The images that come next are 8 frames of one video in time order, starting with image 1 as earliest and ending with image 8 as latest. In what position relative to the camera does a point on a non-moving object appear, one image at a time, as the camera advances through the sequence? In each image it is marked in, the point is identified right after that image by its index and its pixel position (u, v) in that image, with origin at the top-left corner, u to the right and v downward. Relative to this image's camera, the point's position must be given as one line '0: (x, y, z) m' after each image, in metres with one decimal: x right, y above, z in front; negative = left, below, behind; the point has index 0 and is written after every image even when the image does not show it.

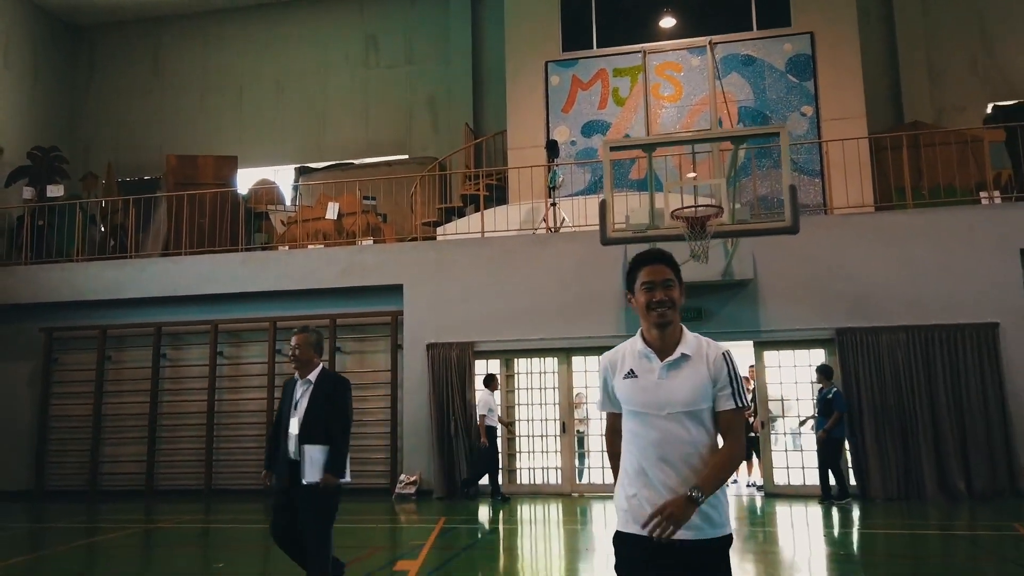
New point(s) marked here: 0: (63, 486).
0: (-6.5, -2.9, +11.3) m
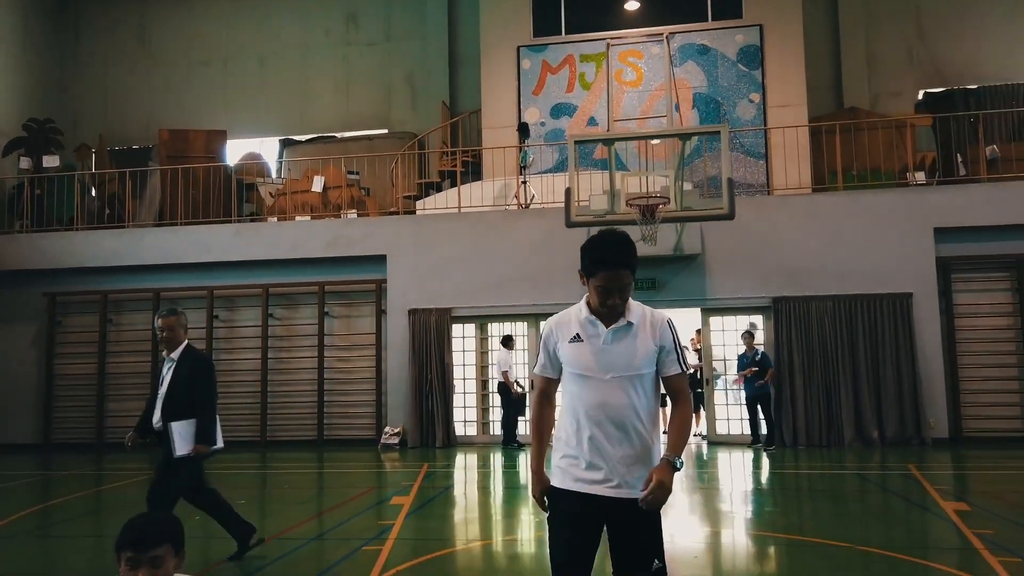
0: (-7.0, -2.4, +12.2) m
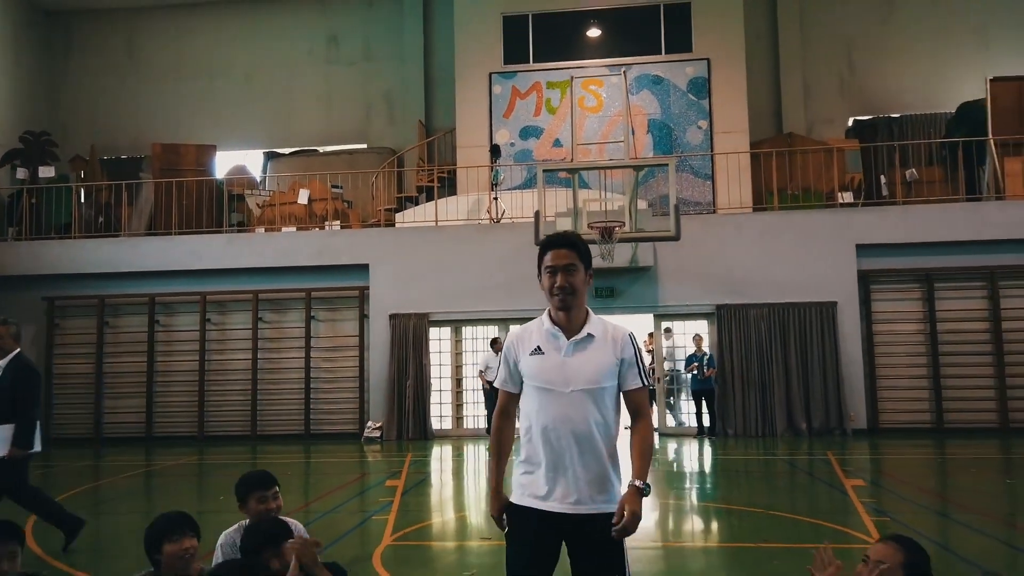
0: (-7.4, -2.5, +13.0) m
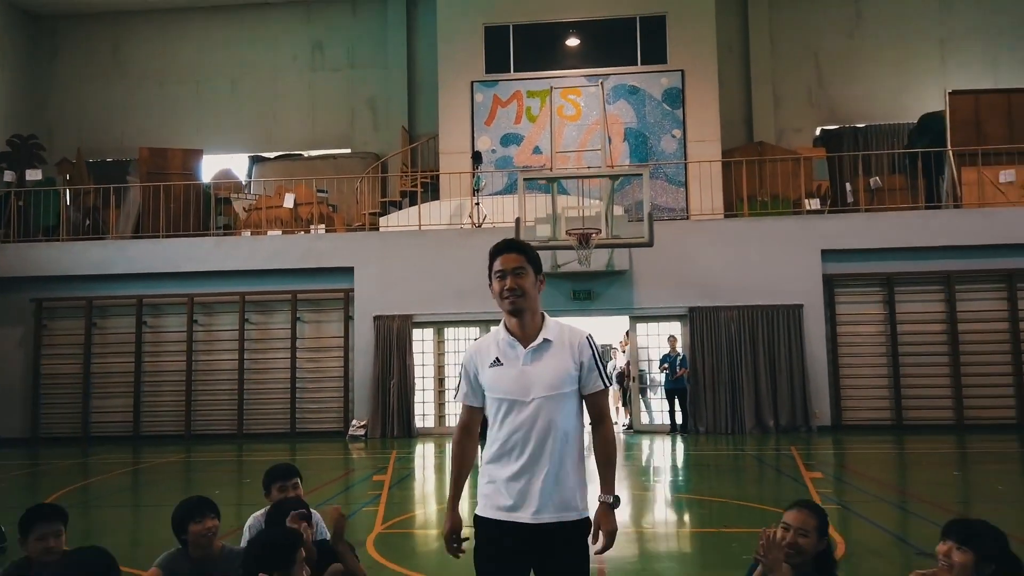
0: (-7.8, -2.5, +13.2) m
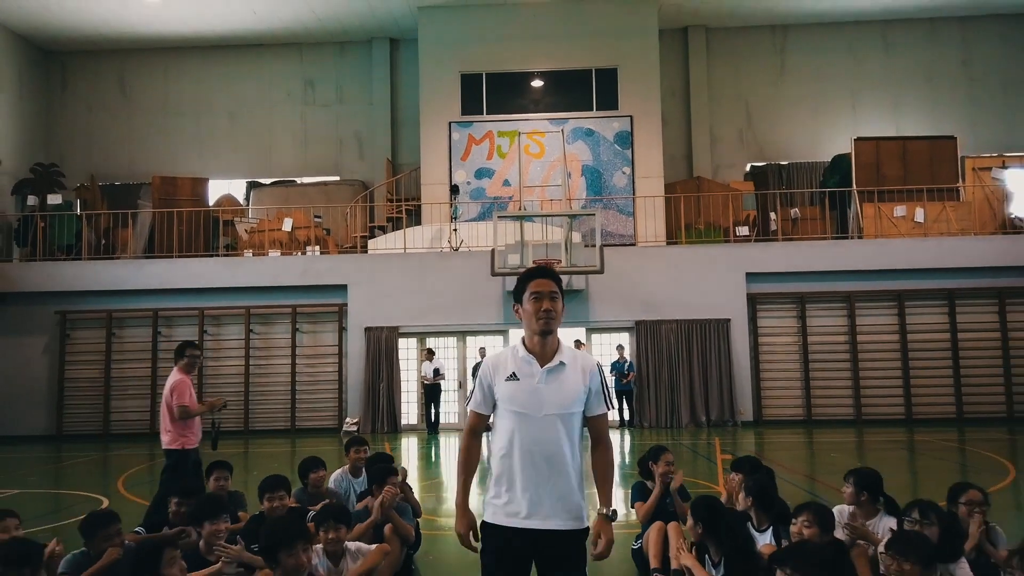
0: (-8.3, -2.7, +14.9) m
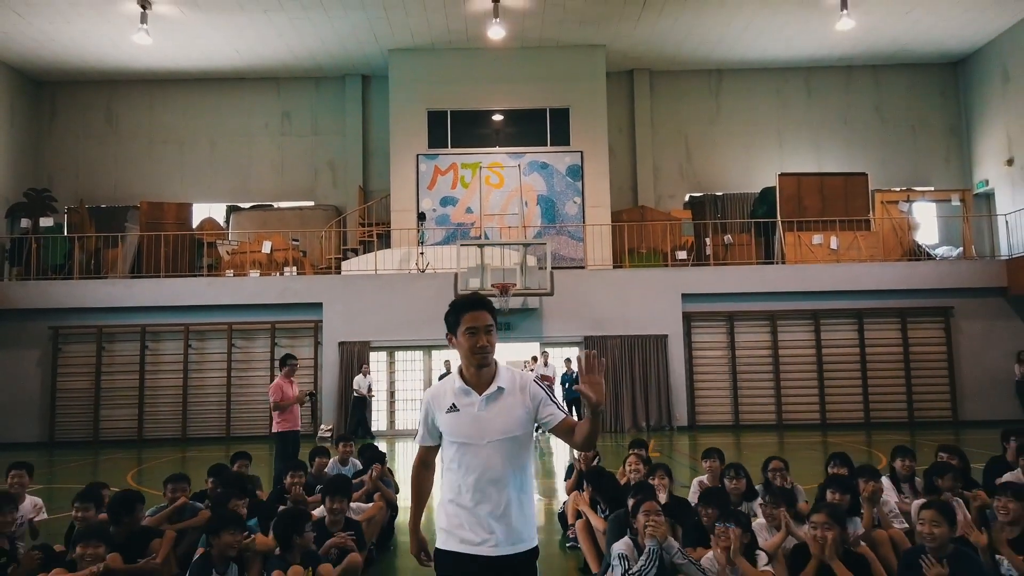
0: (-9.2, -3.1, +16.0) m
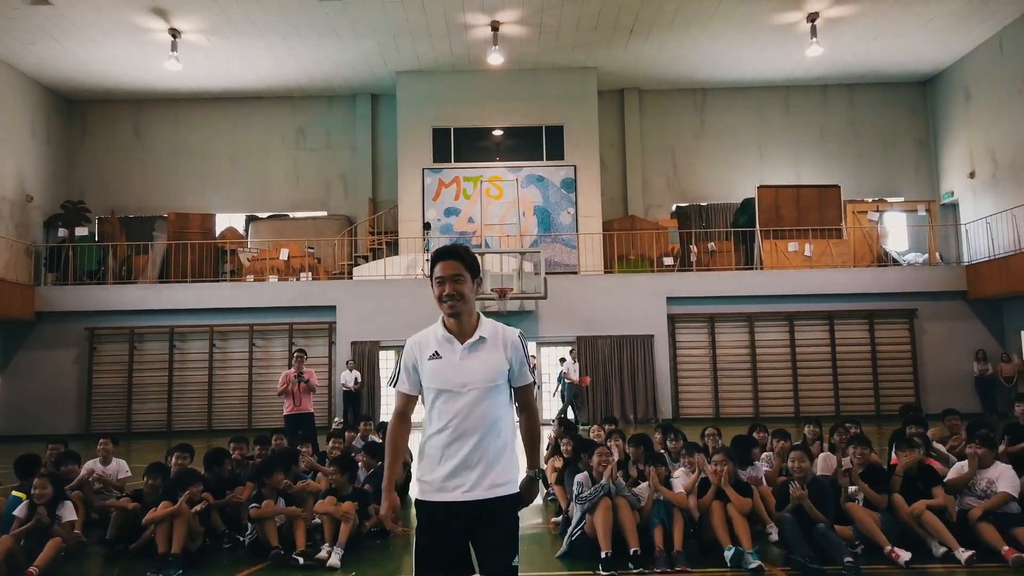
0: (-9.2, -3.2, +17.4) m
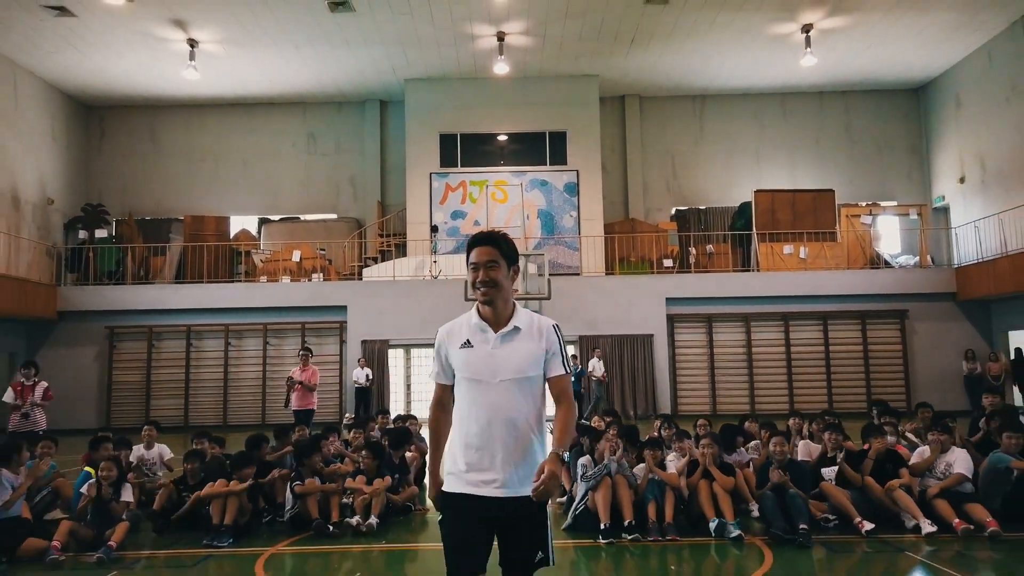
0: (-9.1, -3.2, +18.1) m
